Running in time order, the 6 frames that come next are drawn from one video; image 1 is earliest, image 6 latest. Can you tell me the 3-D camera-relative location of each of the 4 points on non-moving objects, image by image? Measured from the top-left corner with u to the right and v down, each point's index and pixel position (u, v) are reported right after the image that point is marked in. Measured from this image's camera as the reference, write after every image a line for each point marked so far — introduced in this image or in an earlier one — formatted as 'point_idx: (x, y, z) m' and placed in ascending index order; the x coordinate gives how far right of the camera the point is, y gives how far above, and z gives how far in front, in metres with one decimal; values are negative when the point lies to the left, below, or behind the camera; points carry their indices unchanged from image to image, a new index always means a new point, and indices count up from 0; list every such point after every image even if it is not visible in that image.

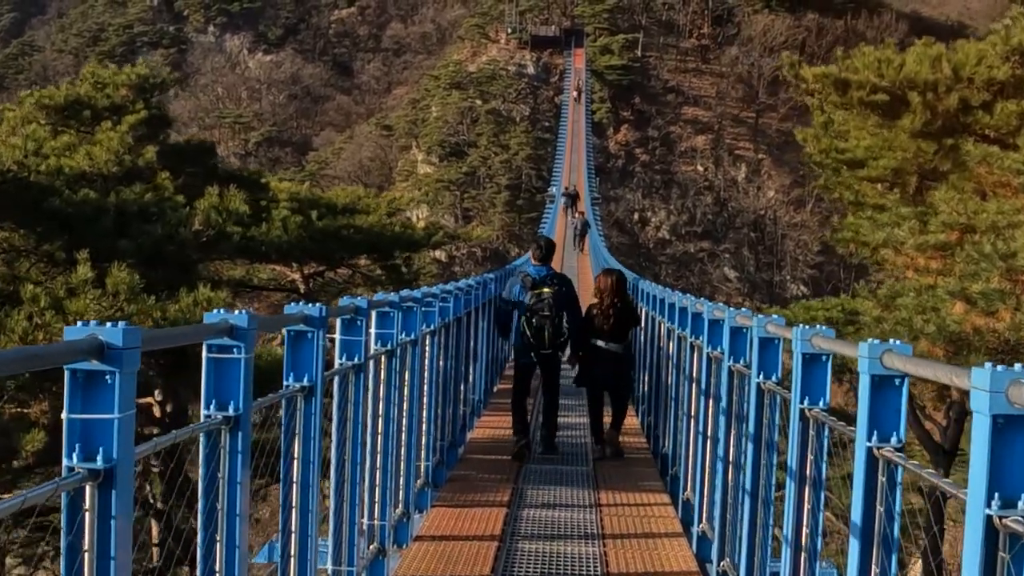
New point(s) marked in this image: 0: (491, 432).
0: (-0.1, -0.9, +7.6) m
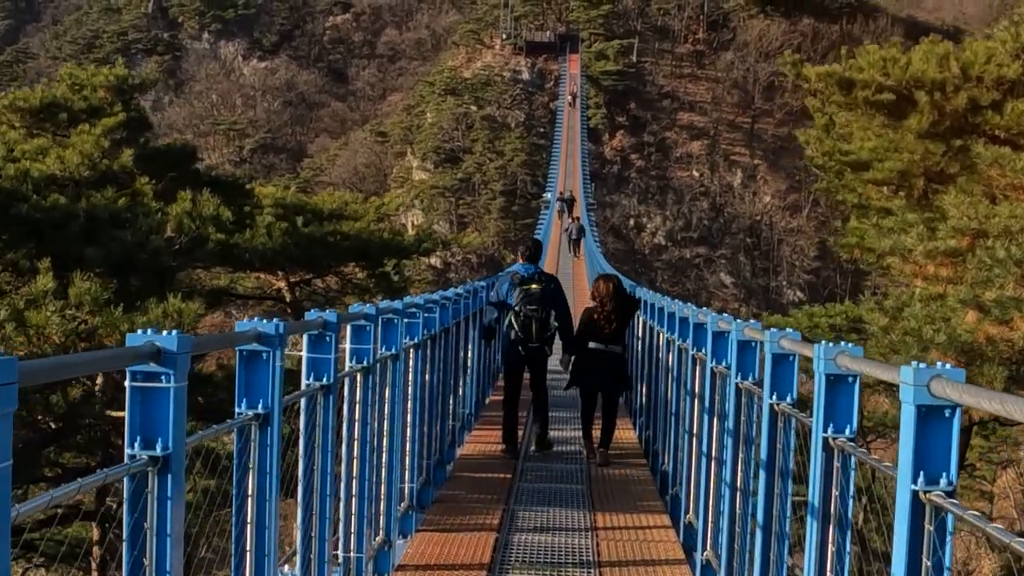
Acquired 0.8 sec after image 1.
0: (-0.2, -1.0, +7.3) m
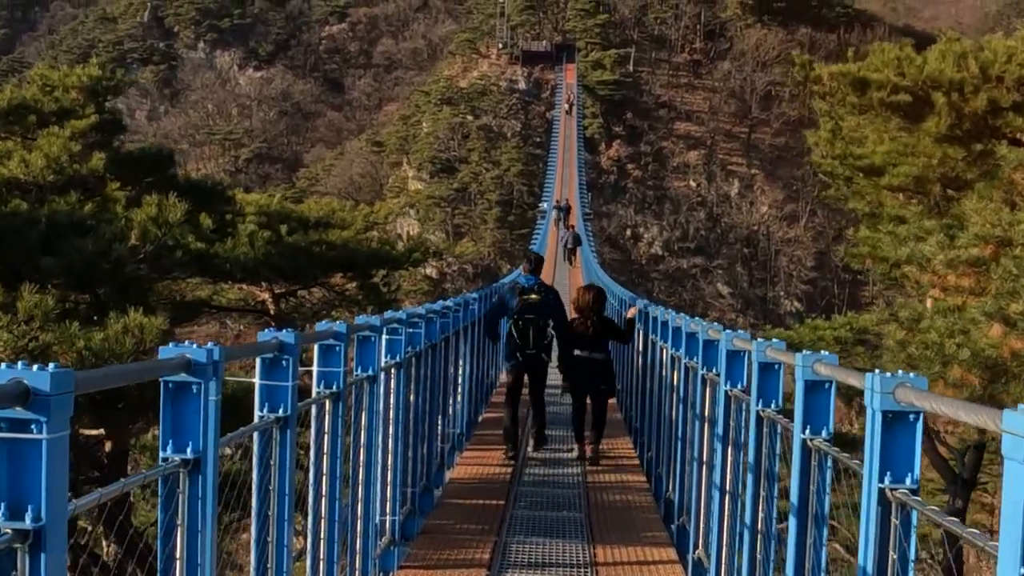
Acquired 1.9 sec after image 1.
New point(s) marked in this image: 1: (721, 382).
0: (-0.2, -1.1, +6.8) m
1: (+0.8, -0.3, +4.1) m
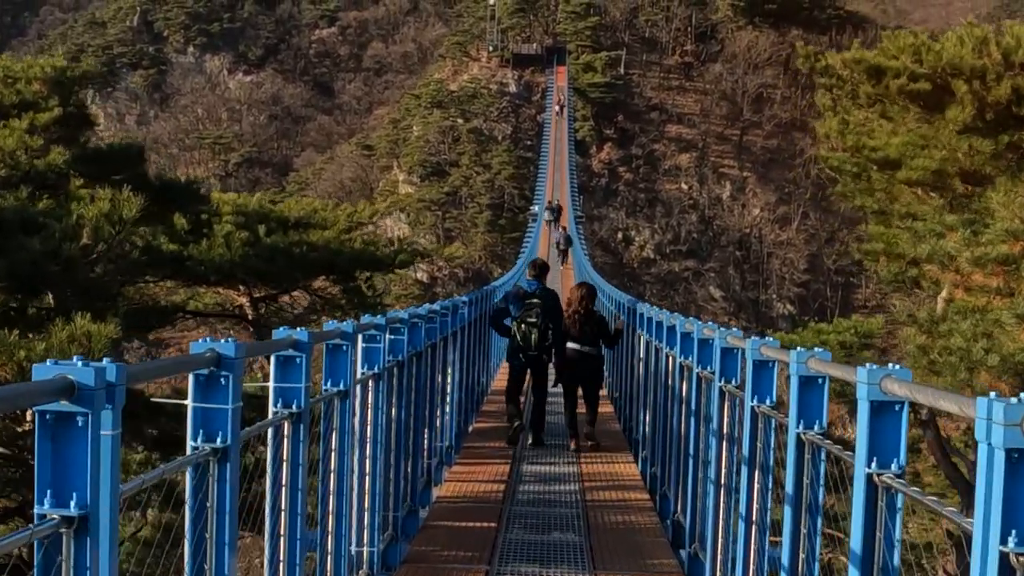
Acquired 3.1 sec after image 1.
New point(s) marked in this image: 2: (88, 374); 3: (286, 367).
0: (-0.3, -1.1, +6.3) m
1: (+0.7, -0.3, +3.5) m
2: (-0.6, -0.1, +1.8) m
3: (-0.6, -0.2, +2.9) m
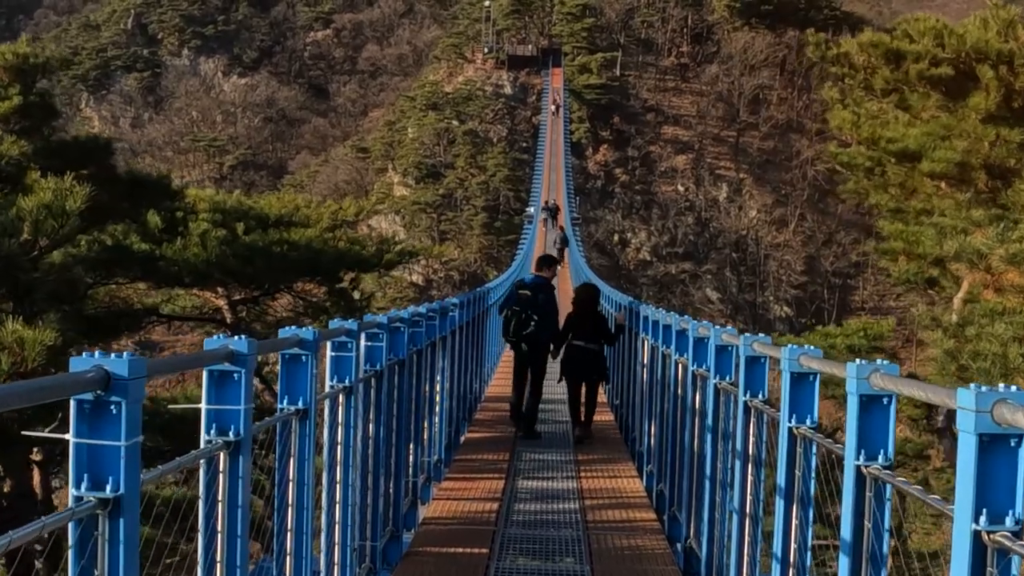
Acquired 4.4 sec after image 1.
0: (-0.3, -1.1, +5.8) m
1: (+0.7, -0.3, +3.0) m
2: (-0.7, -0.1, +1.2) m
3: (-0.6, -0.2, +2.4) m
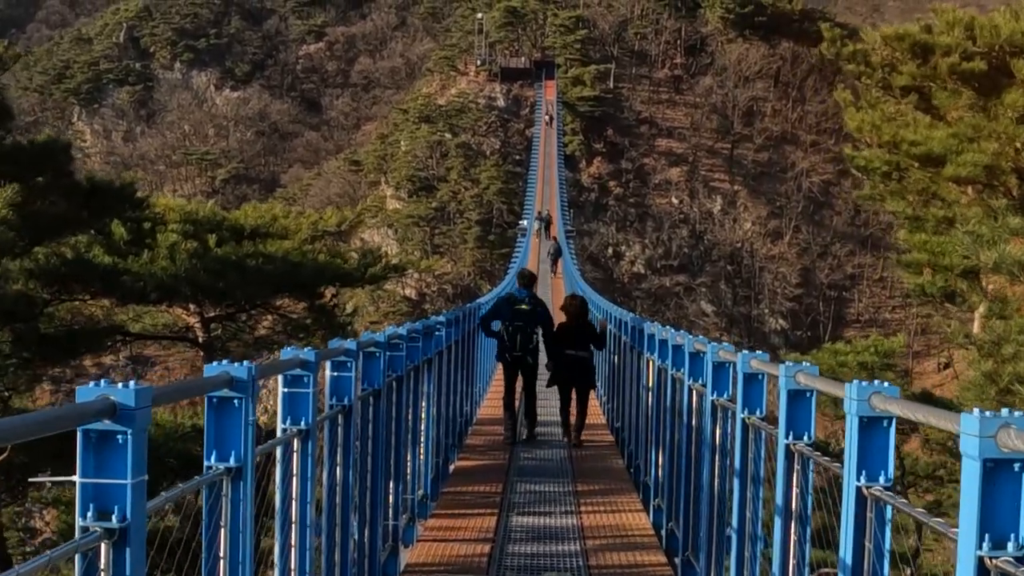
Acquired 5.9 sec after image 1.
0: (-0.3, -1.2, +5.1) m
1: (+0.7, -0.4, +2.4) m
2: (-0.7, -0.2, +0.6) m
3: (-0.6, -0.2, +1.8) m
